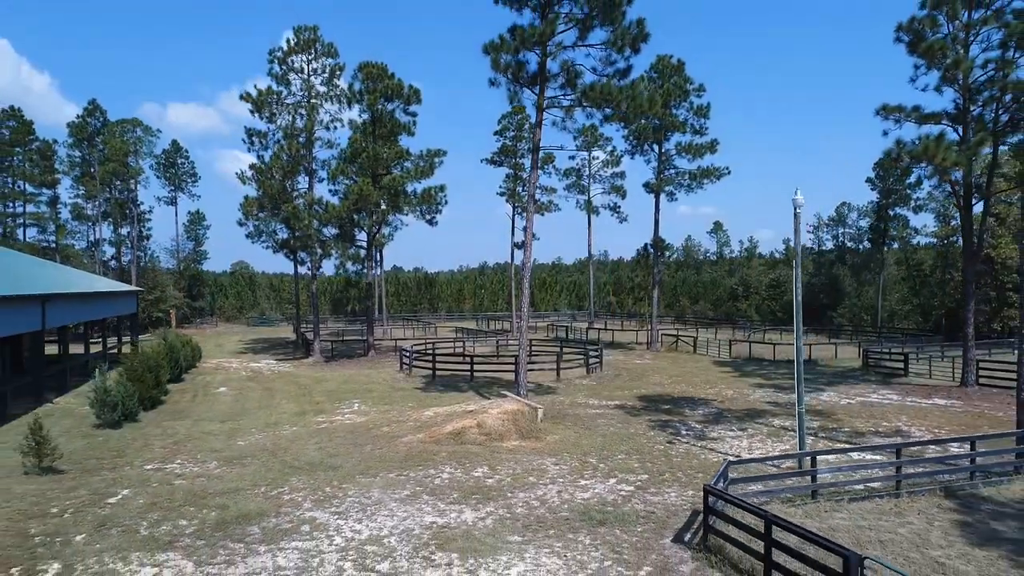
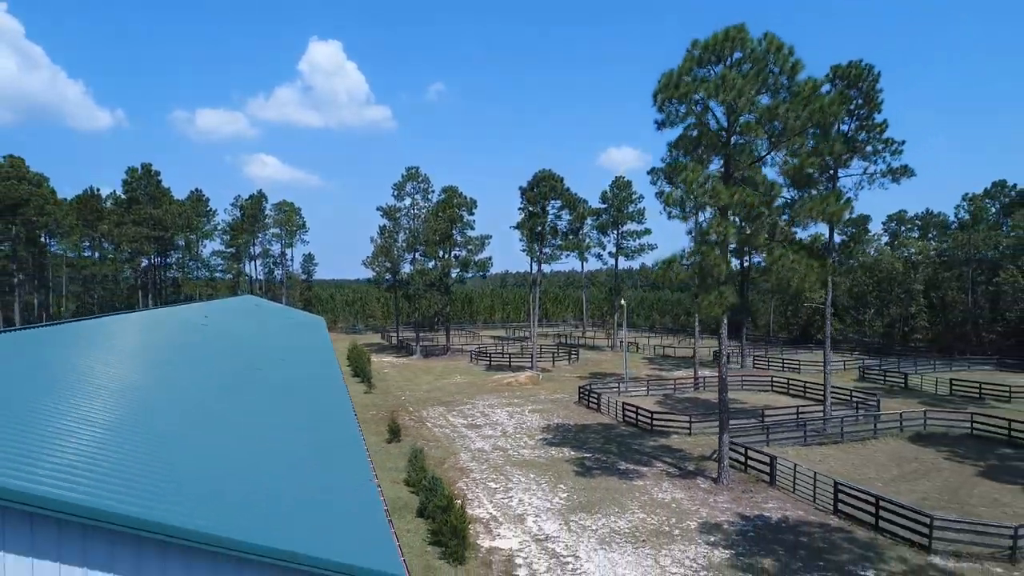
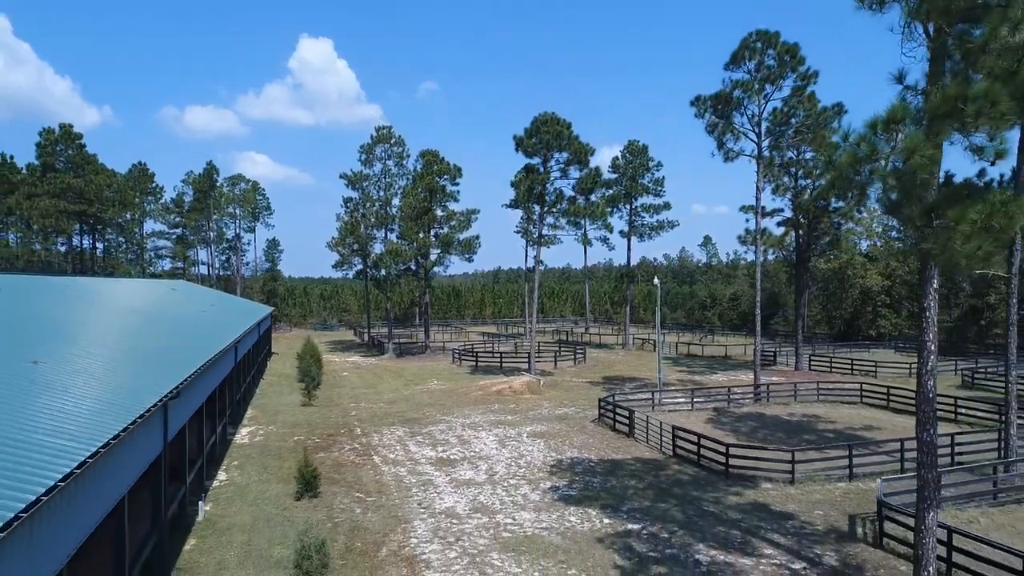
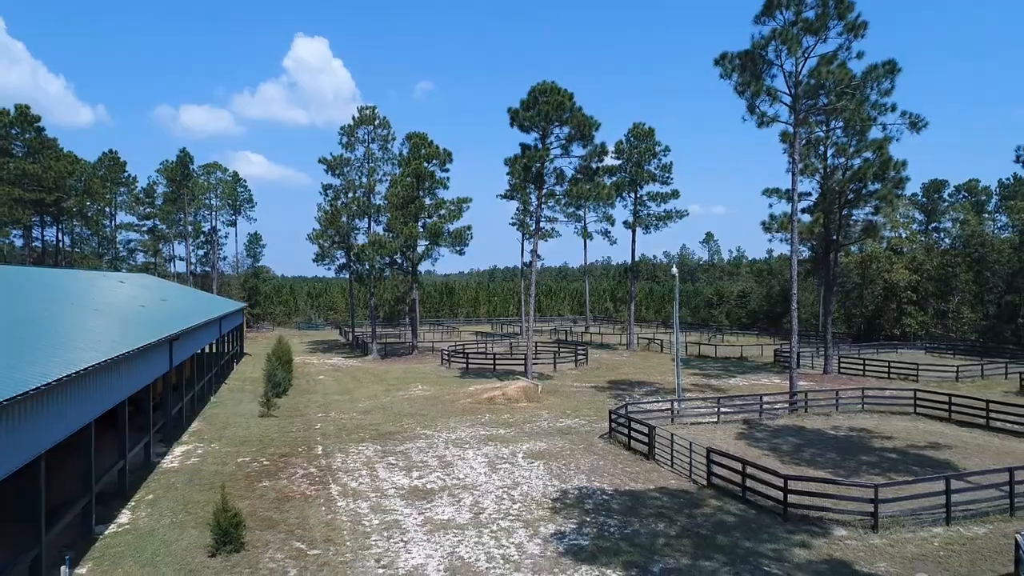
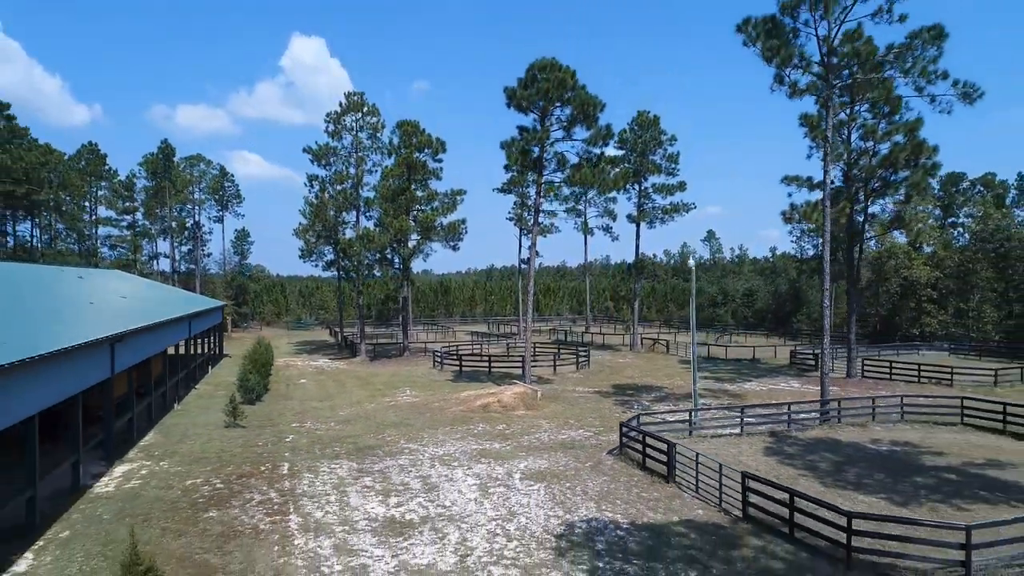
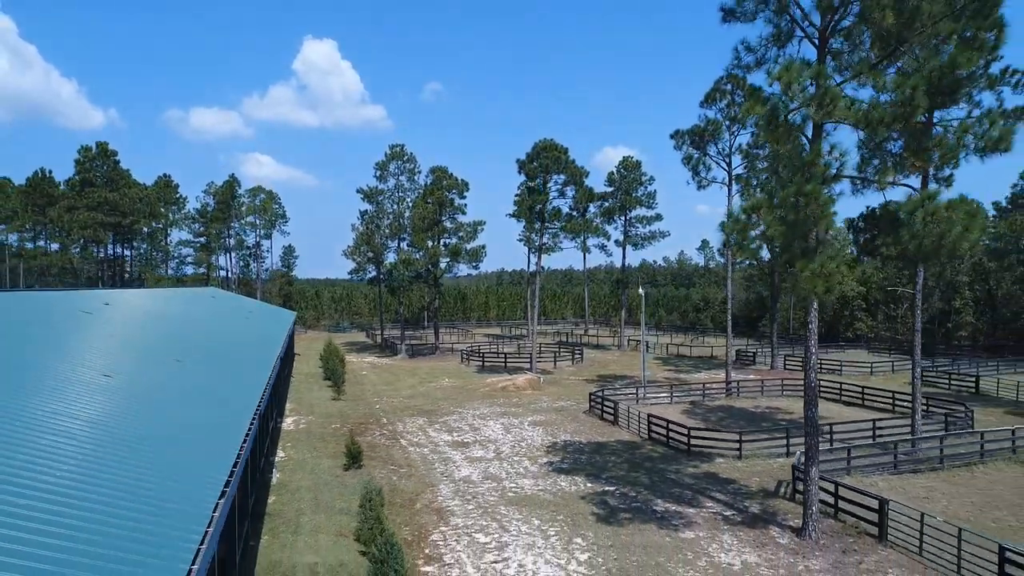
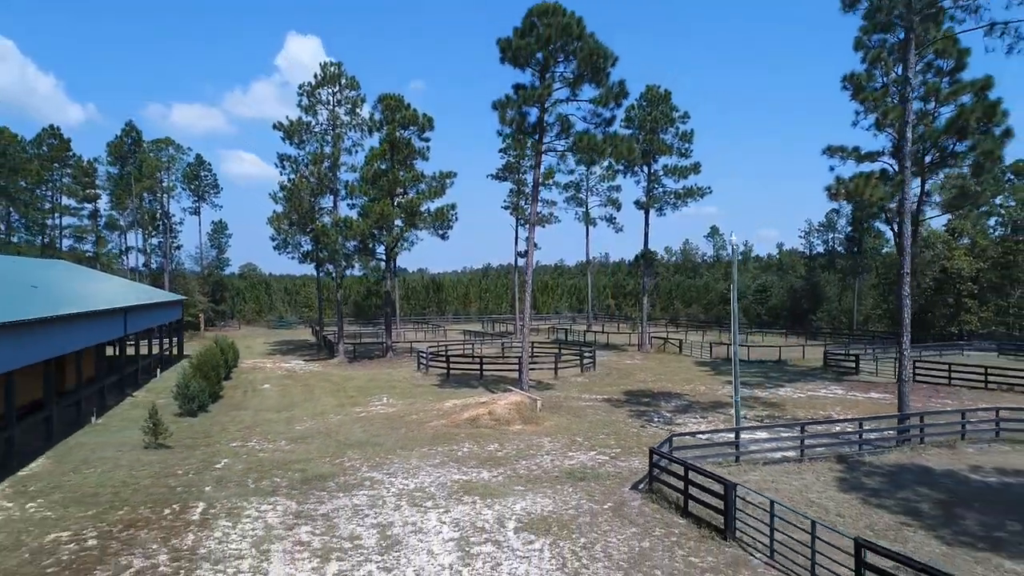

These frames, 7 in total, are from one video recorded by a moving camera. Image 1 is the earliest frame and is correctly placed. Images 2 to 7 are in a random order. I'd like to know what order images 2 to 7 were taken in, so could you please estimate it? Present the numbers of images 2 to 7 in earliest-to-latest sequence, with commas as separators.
7, 5, 4, 3, 6, 2
